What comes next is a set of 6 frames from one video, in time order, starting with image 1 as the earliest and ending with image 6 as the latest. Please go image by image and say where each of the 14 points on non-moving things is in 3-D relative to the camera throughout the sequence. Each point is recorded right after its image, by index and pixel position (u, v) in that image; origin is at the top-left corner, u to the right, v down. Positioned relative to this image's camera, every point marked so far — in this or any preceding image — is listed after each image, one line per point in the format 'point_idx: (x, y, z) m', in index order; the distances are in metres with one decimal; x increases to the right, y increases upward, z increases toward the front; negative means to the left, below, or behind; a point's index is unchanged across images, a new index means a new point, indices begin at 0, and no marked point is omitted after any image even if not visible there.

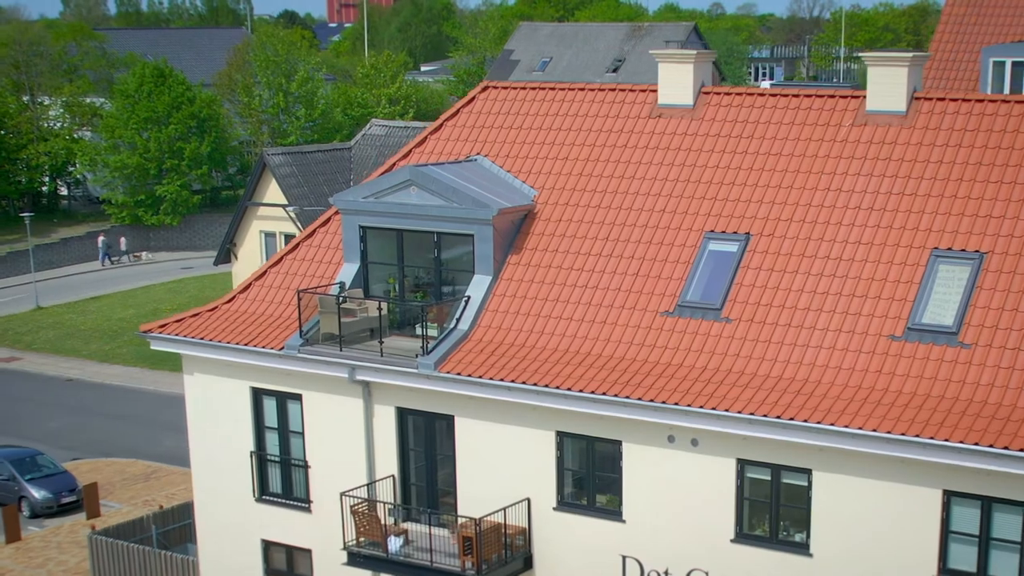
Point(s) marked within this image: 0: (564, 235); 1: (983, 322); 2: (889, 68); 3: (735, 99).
0: (+0.8, +0.8, +19.2) m
1: (+6.0, -0.4, +14.8) m
2: (+5.6, +3.2, +17.5) m
3: (+3.7, +3.1, +19.4) m
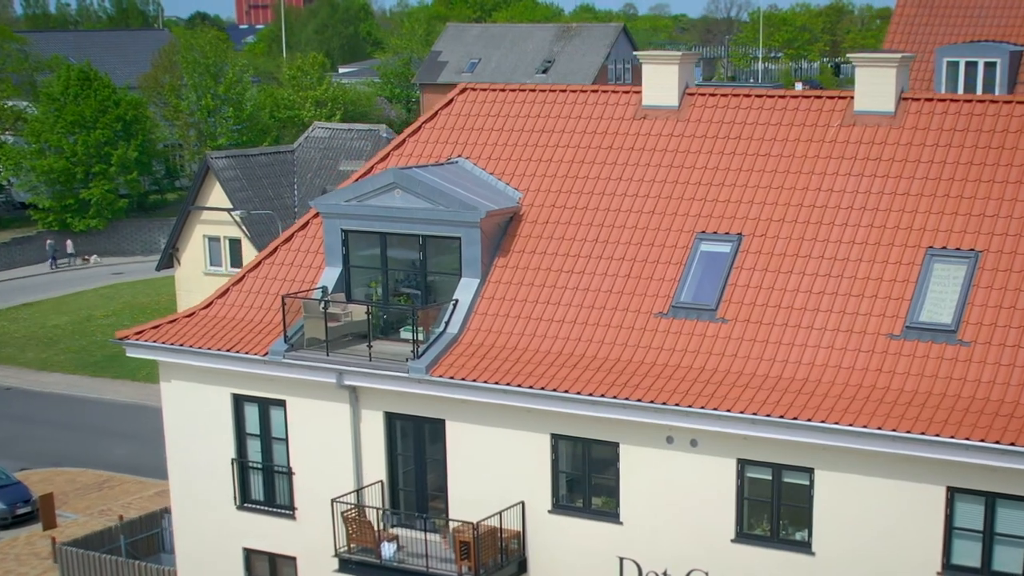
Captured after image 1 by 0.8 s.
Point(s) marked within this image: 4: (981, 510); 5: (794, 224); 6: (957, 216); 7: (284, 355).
0: (+0.6, +0.8, +19.1) m
1: (+6.0, -0.4, +15.0) m
2: (+5.5, +3.2, +17.6) m
3: (+3.4, +3.1, +19.5) m
4: (+5.6, -2.6, +14.1) m
5: (+4.1, +0.9, +17.1) m
6: (+6.0, +1.0, +16.0) m
7: (-3.7, -1.1, +19.2) m
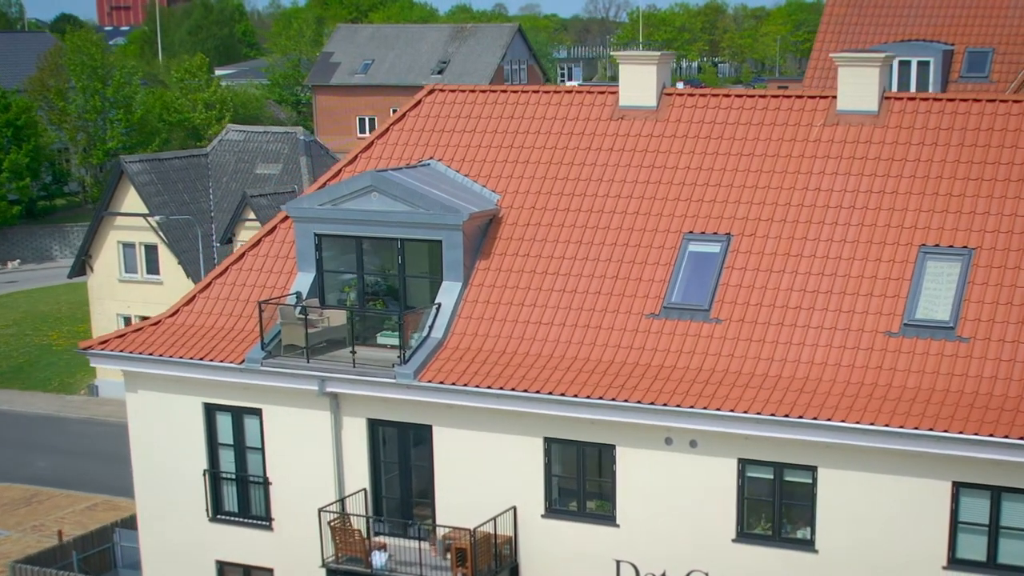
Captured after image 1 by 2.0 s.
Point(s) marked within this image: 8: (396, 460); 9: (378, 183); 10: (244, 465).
0: (+0.3, +0.8, +18.9) m
1: (+6.0, -0.4, +15.2) m
2: (+5.2, +3.3, +17.8) m
3: (+3.1, +3.1, +19.5) m
4: (+5.7, -2.6, +14.2) m
5: (+3.9, +0.9, +17.2) m
6: (+5.9, +1.0, +16.2) m
7: (-3.9, -1.2, +18.7) m
8: (-1.8, -2.6, +18.4) m
9: (-2.1, +1.7, +18.9) m
10: (-4.5, -2.9, +19.7) m
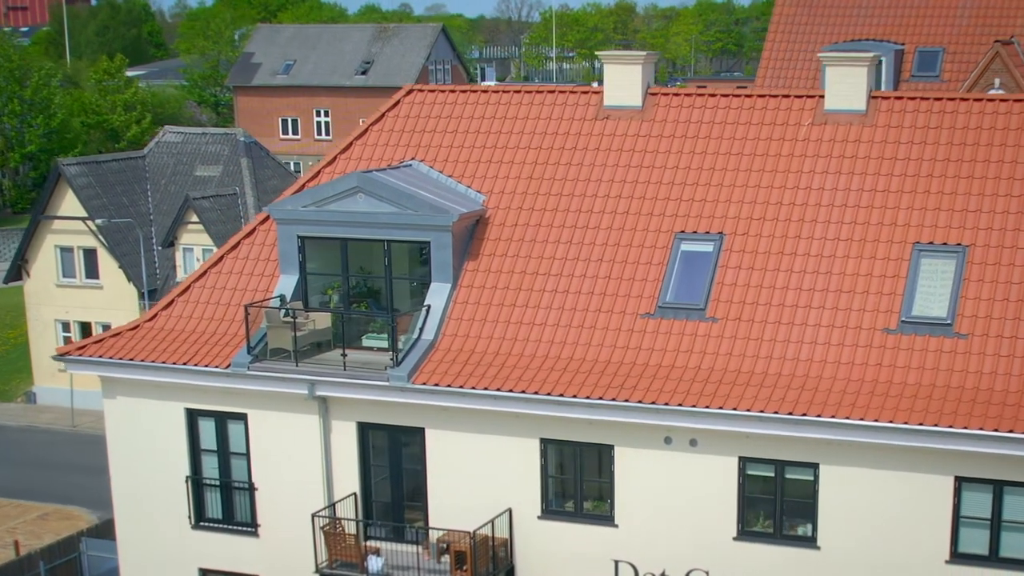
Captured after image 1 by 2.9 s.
0: (+0.2, +0.8, +18.8) m
1: (+6.0, -0.3, +15.4) m
2: (+5.1, +3.3, +18.0) m
3: (+2.9, +3.1, +19.6) m
4: (+5.8, -2.5, +14.4) m
5: (+3.8, +1.0, +17.3) m
6: (+5.9, +1.1, +16.4) m
7: (-4.1, -1.2, +18.4) m
8: (-1.9, -2.7, +18.2) m
9: (-2.3, +1.6, +18.7) m
10: (-4.6, -3.0, +19.4) m
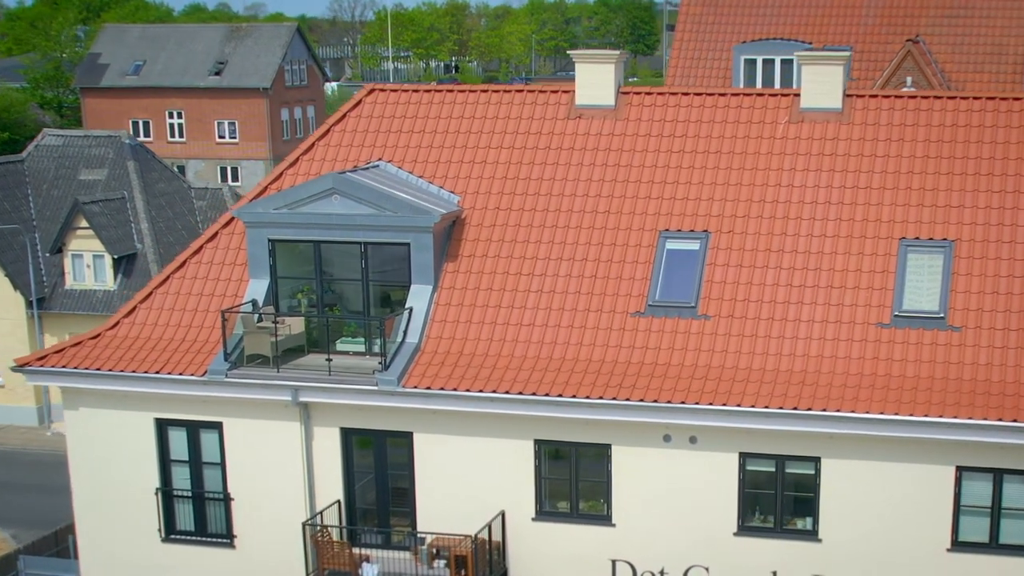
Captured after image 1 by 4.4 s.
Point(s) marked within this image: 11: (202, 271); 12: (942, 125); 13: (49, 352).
0: (-0.2, +0.7, +18.7) m
1: (+6.0, -0.2, +15.8) m
2: (+4.8, +3.4, +18.3) m
3: (+2.4, +3.1, +19.7) m
4: (+5.9, -2.5, +14.8) m
5: (+3.6, +1.0, +17.5) m
6: (+5.7, +1.1, +16.8) m
7: (-4.3, -1.3, +17.9) m
8: (-2.1, -2.7, +17.9) m
9: (-2.6, +1.6, +18.4) m
10: (-4.9, -3.0, +18.8) m
11: (-5.2, +0.3, +20.0) m
12: (+6.3, +2.4, +17.6) m
13: (-7.4, -1.0, +19.2) m
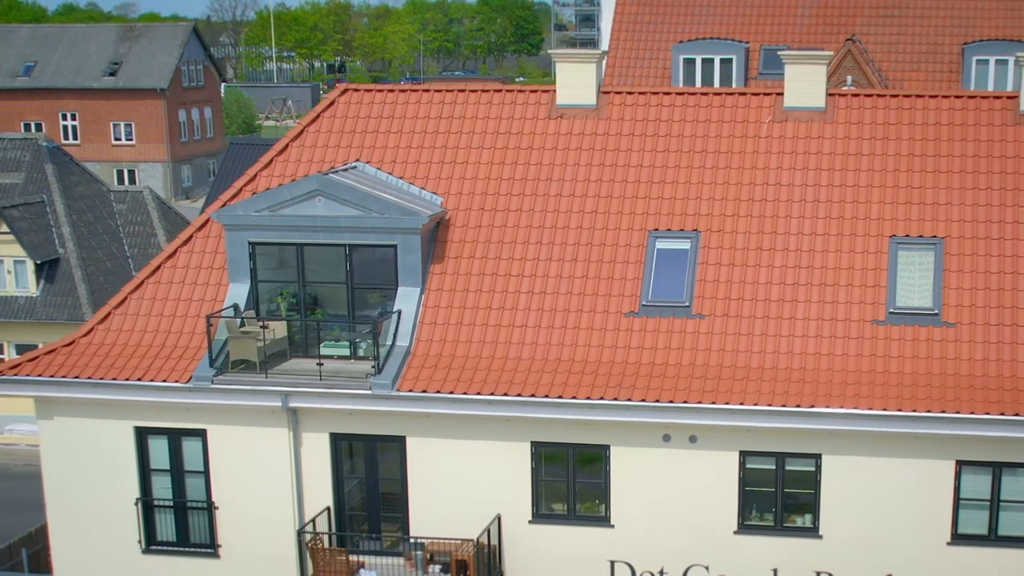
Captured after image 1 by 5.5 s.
0: (-0.4, +0.7, +18.6) m
1: (+6.0, -0.2, +16.1) m
2: (+4.6, +3.4, +18.5) m
3: (+2.1, +3.1, +19.7) m
4: (+5.9, -2.4, +15.0) m
5: (+3.5, +1.0, +17.6) m
6: (+5.6, +1.2, +17.0) m
7: (-4.4, -1.4, +17.5) m
8: (-2.2, -2.7, +17.7) m
9: (-2.8, +1.5, +18.1) m
10: (-5.1, -3.1, +18.4) m
11: (-5.4, +0.2, +19.5) m
12: (+6.2, +2.5, +17.8) m
13: (-7.6, -1.1, +18.6) m
